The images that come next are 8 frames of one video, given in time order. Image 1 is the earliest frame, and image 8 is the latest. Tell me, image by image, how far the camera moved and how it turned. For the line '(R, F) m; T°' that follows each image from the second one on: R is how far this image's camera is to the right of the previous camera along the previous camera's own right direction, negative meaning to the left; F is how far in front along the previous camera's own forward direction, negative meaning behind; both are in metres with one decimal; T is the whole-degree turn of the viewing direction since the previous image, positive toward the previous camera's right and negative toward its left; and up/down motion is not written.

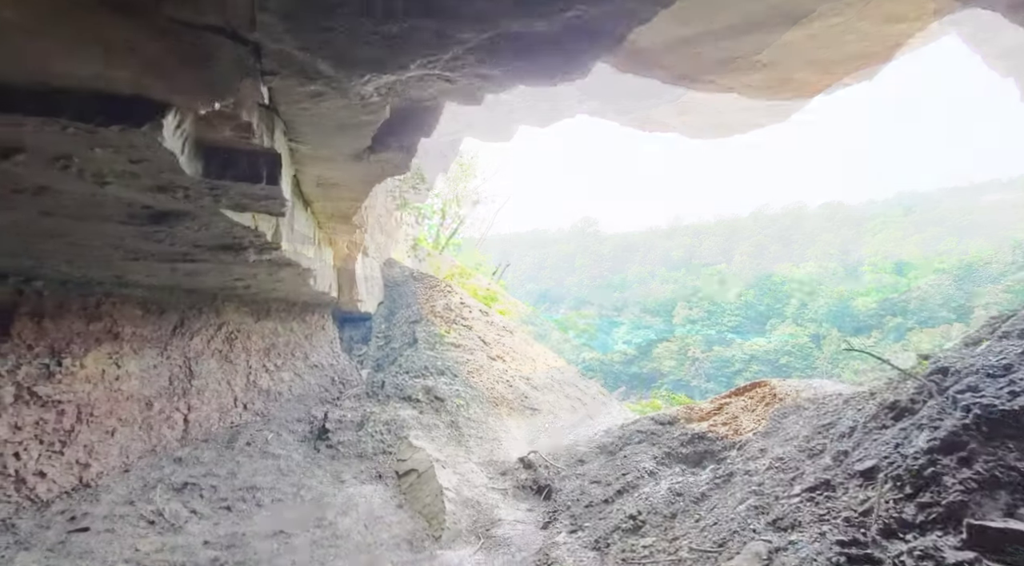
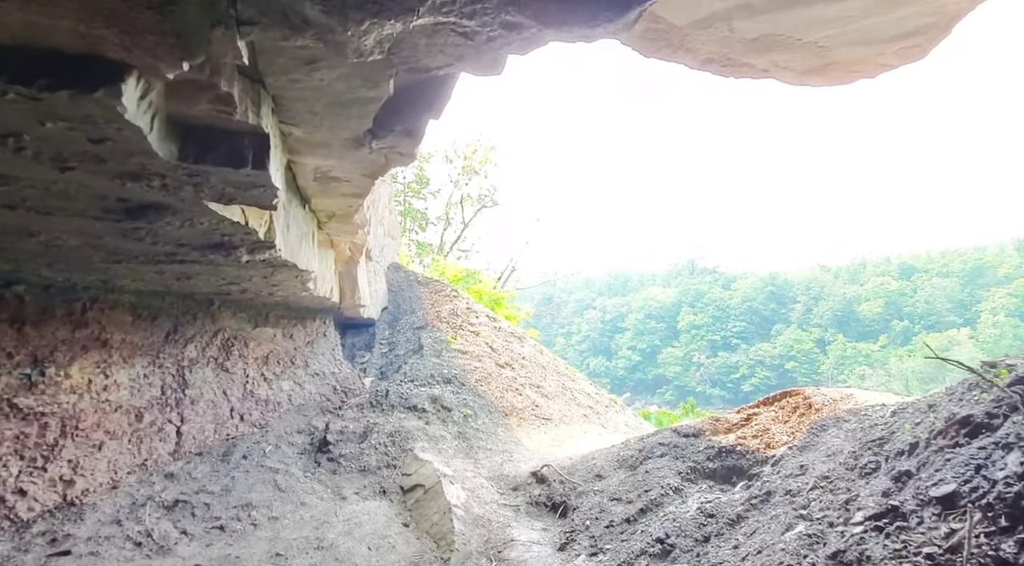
(-0.1, +0.3) m; 0°
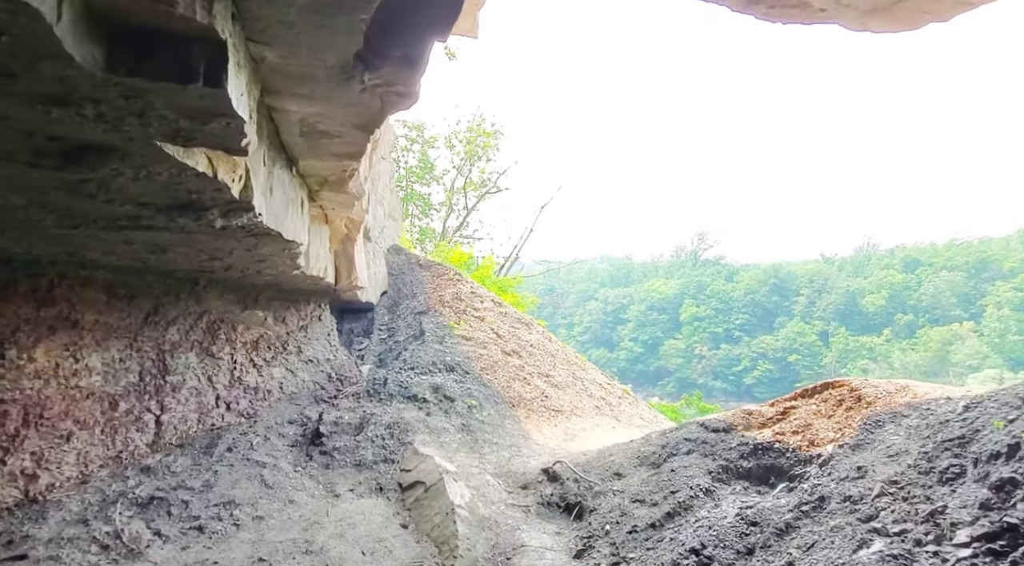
(-0.1, +0.5) m; 0°
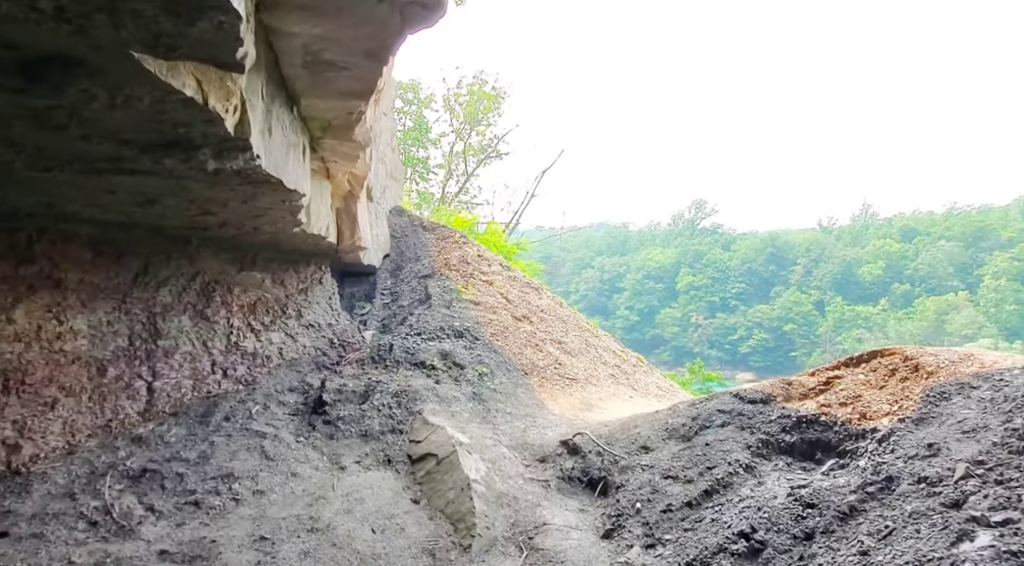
(-0.1, +0.4) m; 0°
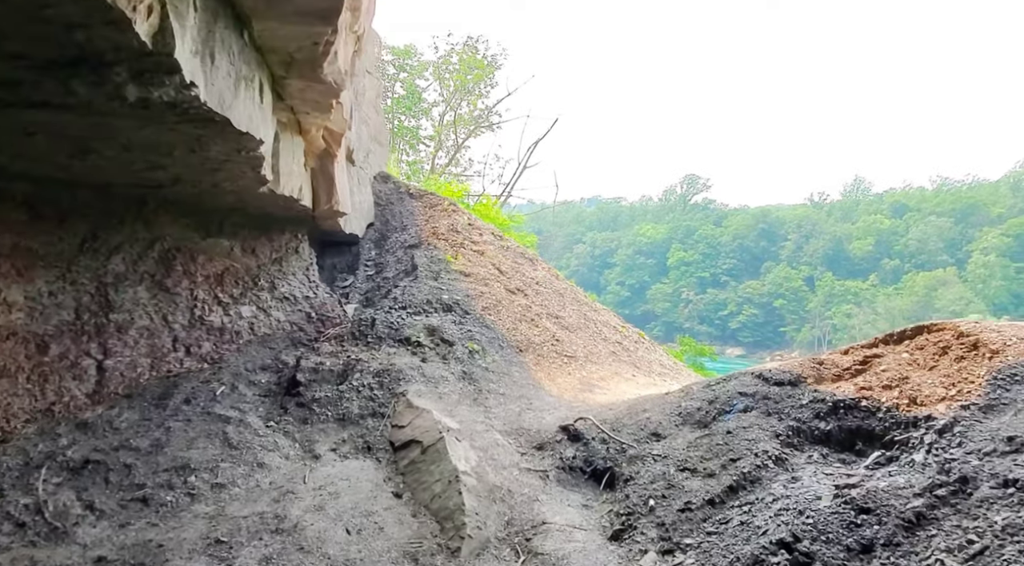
(0.0, +0.5) m; +1°
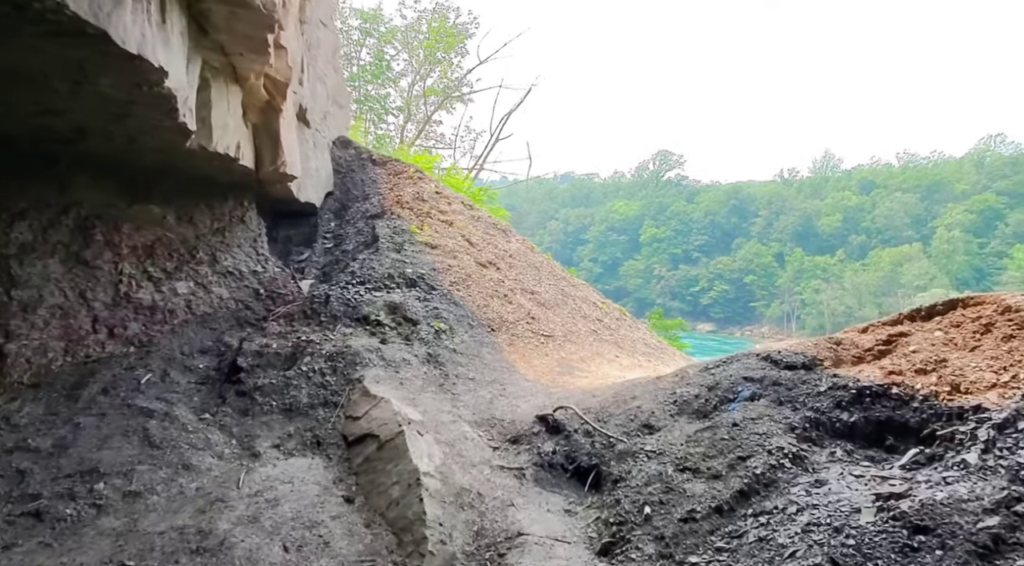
(0.0, +0.6) m; +2°
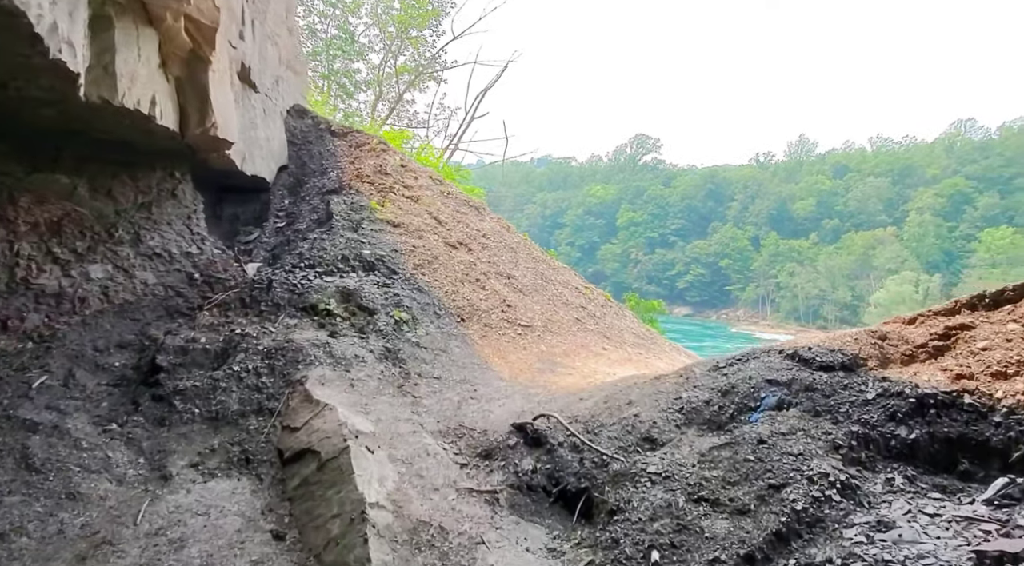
(0.0, +0.7) m; +2°
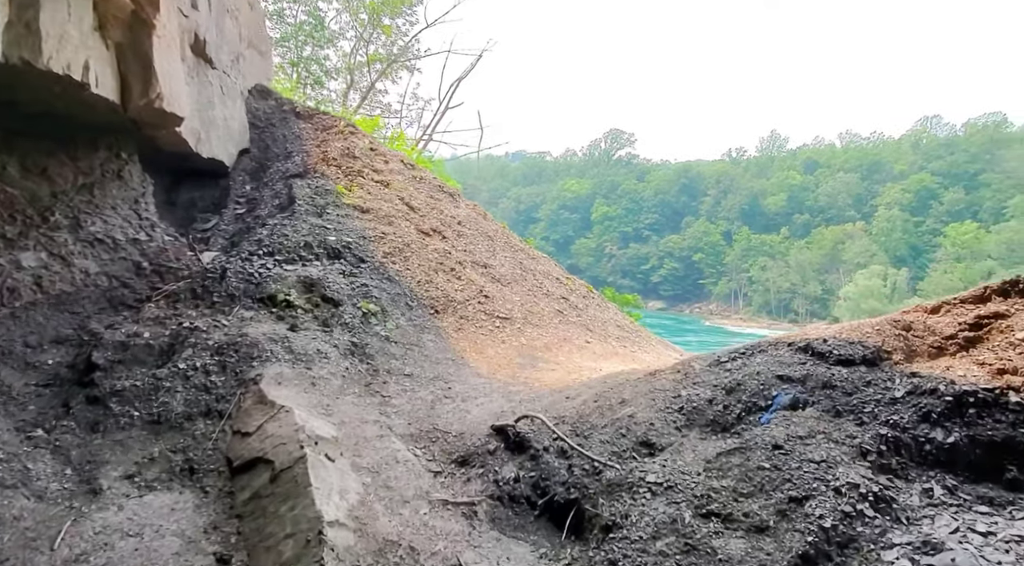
(0.0, +0.3) m; +2°
